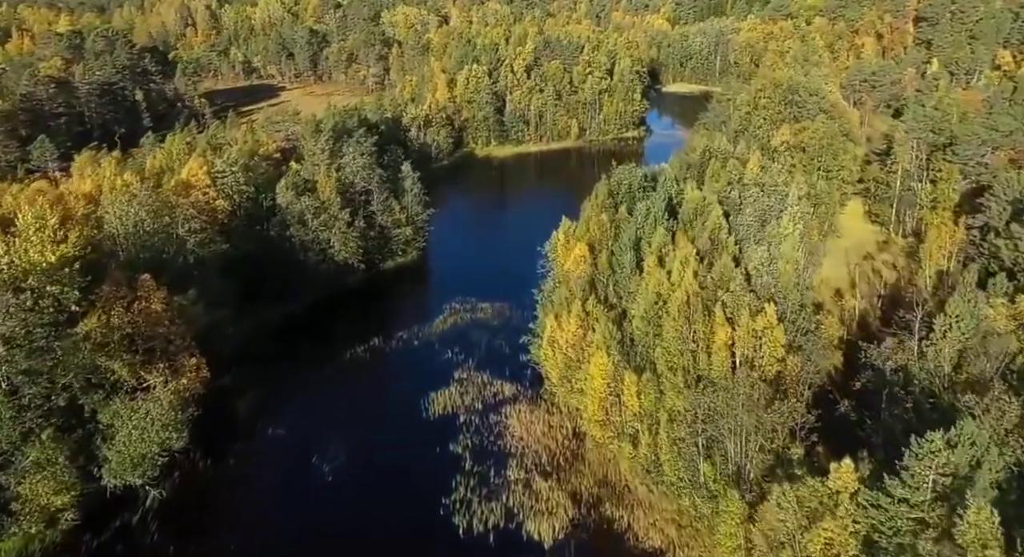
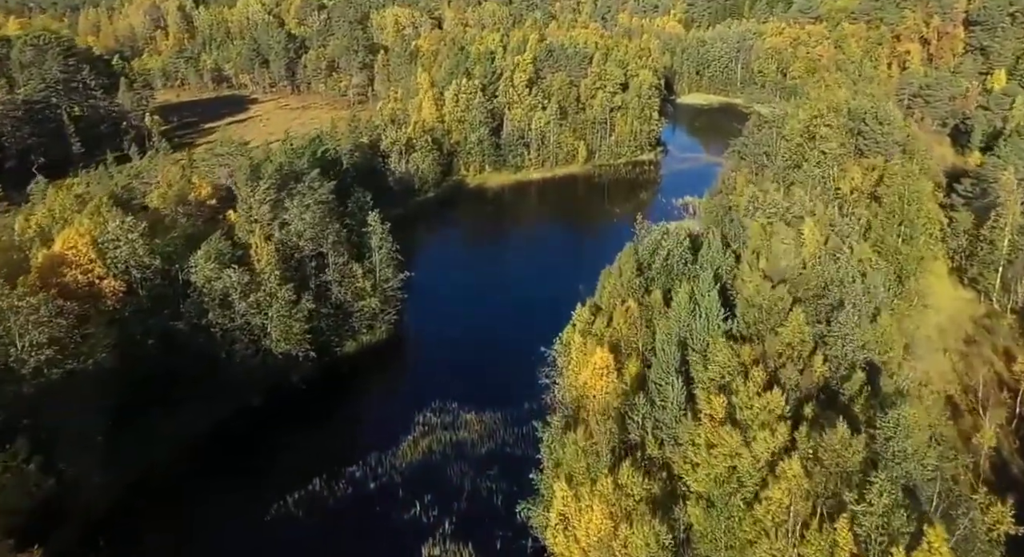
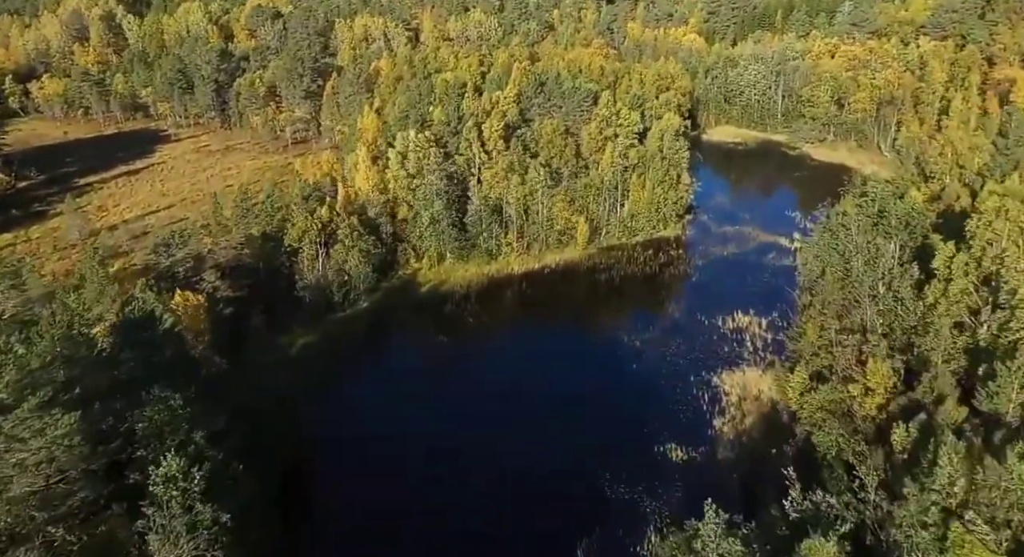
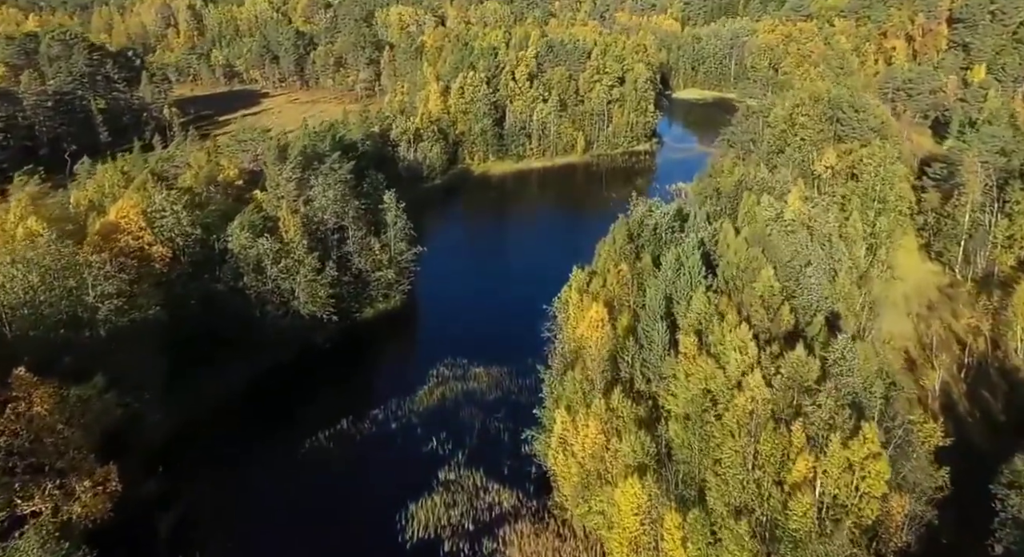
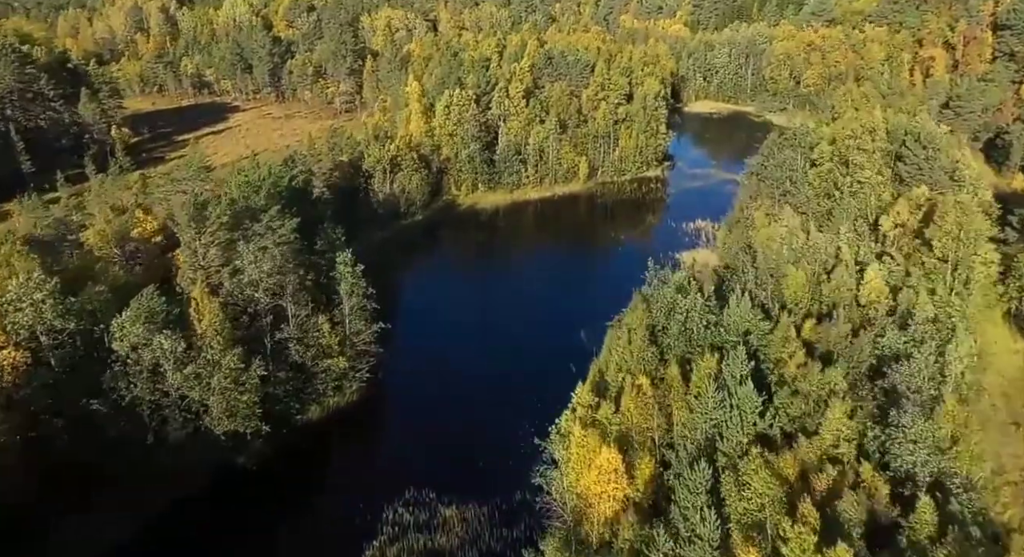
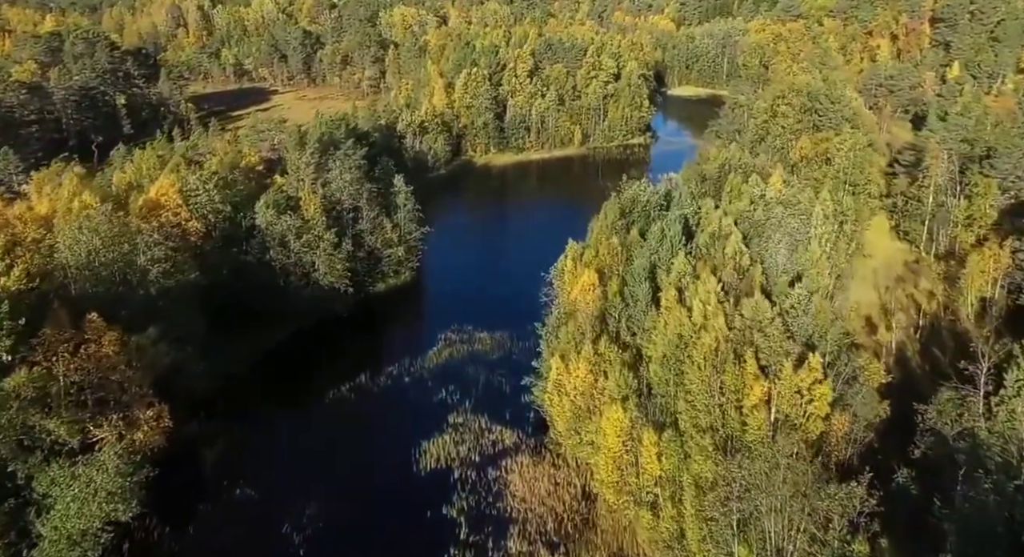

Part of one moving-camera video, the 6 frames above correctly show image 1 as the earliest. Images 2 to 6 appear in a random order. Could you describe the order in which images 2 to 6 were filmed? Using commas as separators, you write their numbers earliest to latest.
6, 4, 2, 5, 3
